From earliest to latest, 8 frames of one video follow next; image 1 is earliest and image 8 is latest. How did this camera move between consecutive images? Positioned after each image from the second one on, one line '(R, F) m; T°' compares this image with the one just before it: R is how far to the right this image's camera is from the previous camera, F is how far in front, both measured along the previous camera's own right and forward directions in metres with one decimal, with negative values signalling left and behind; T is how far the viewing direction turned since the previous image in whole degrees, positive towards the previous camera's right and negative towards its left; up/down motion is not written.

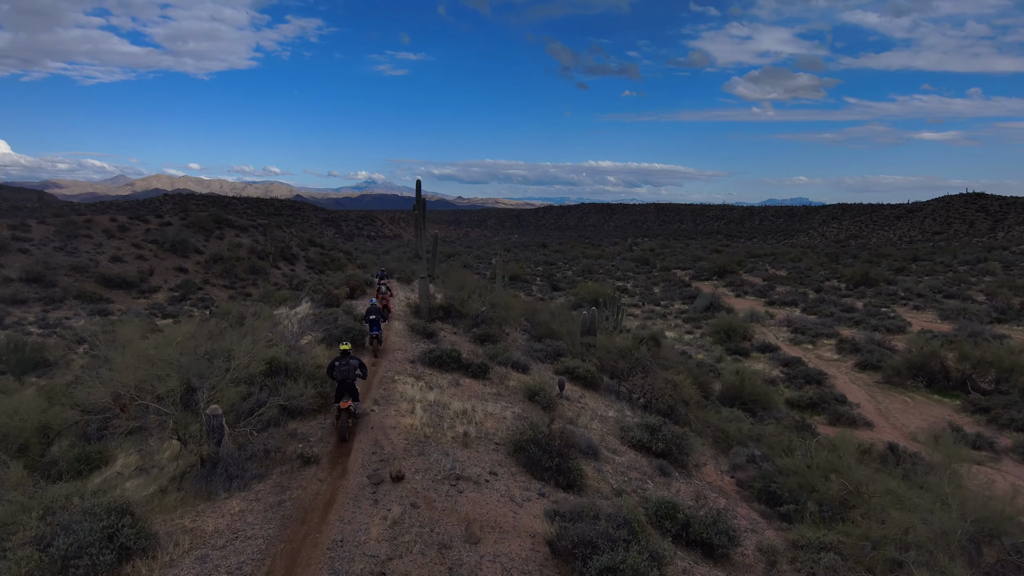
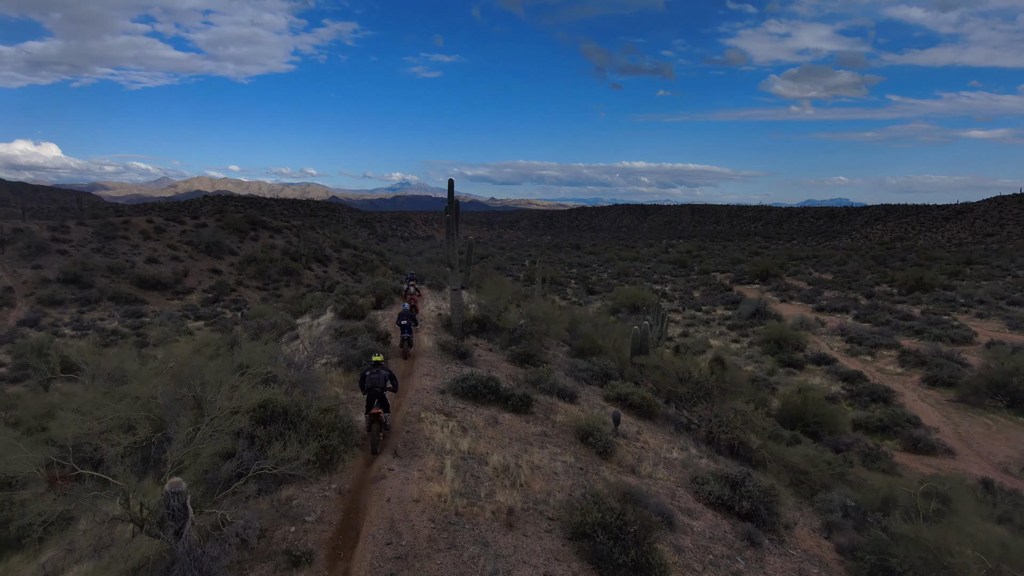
(-0.2, +1.0) m; -3°
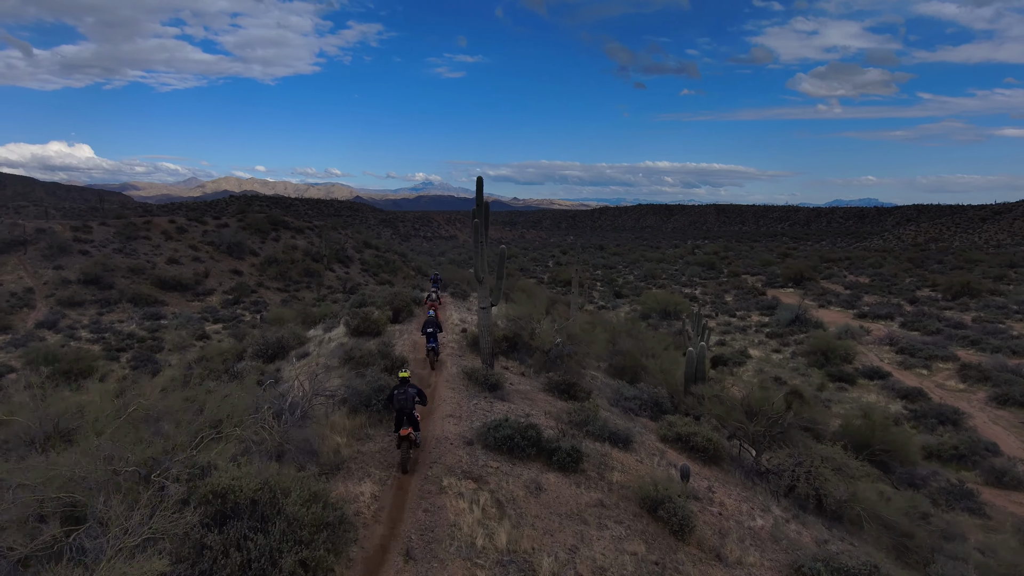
(-0.2, +1.1) m; -2°
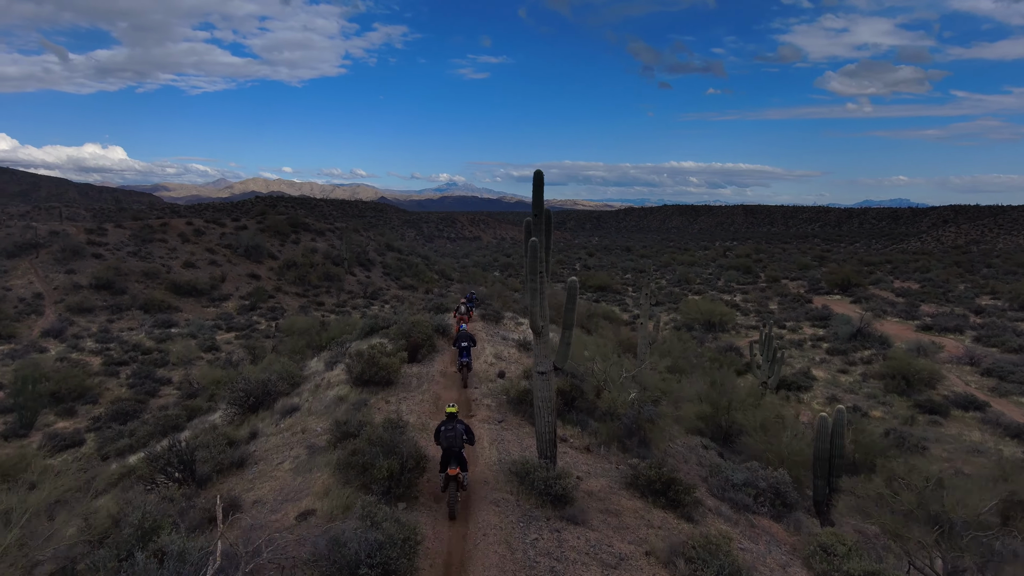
(-0.4, +1.9) m; -3°
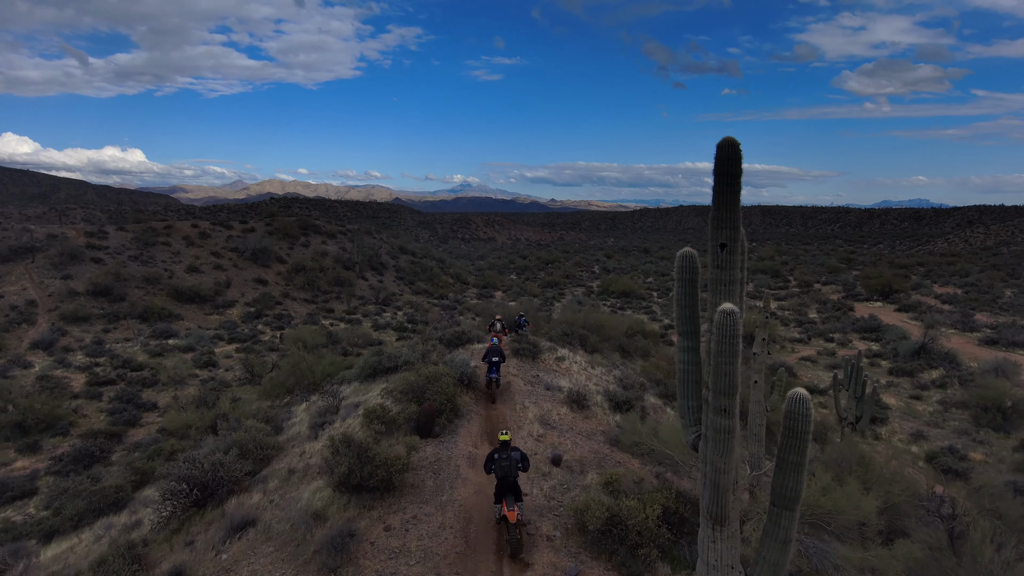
(-0.4, +1.9) m; -2°
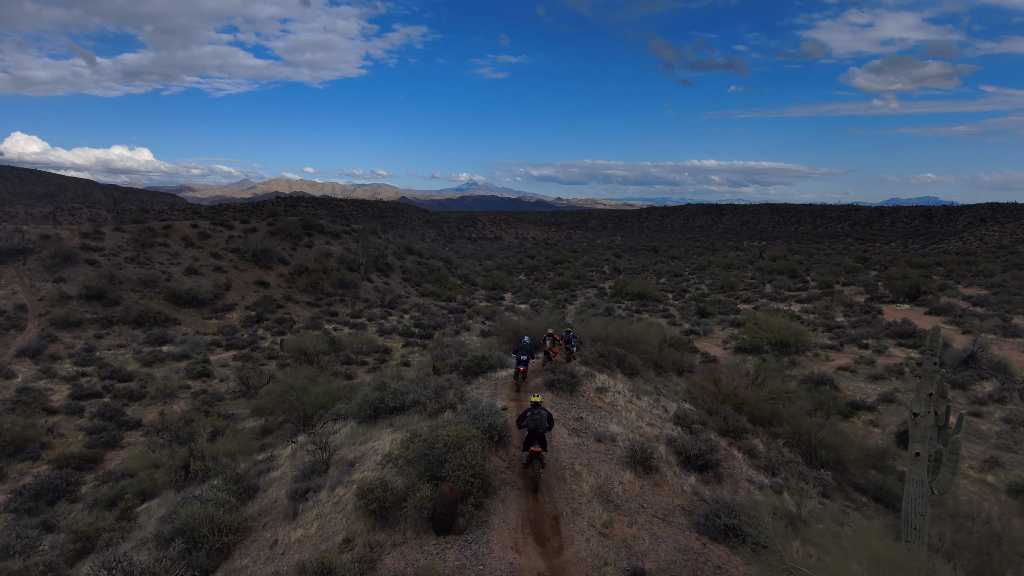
(-0.3, +1.3) m; -1°
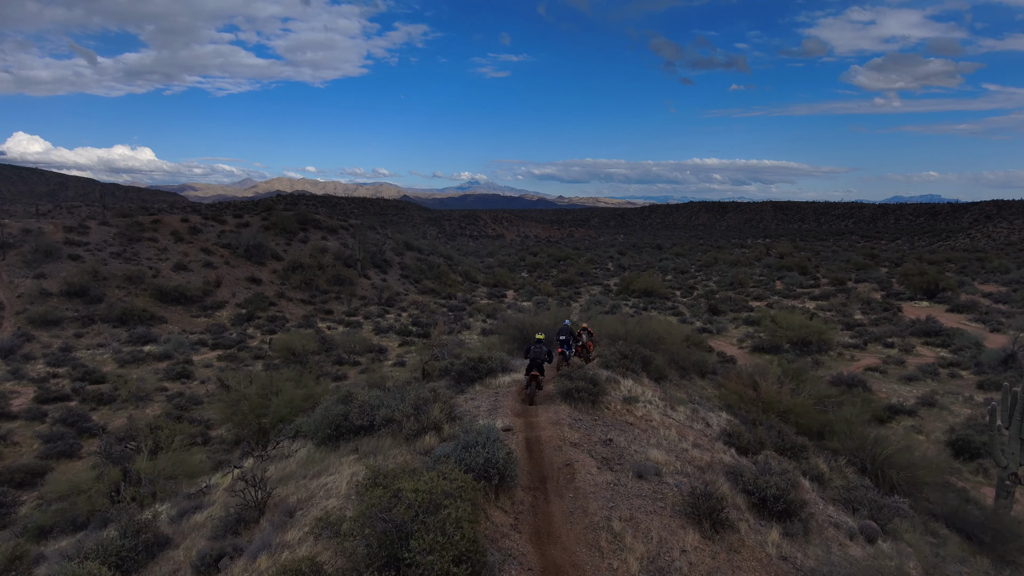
(0.0, +1.2) m; 0°
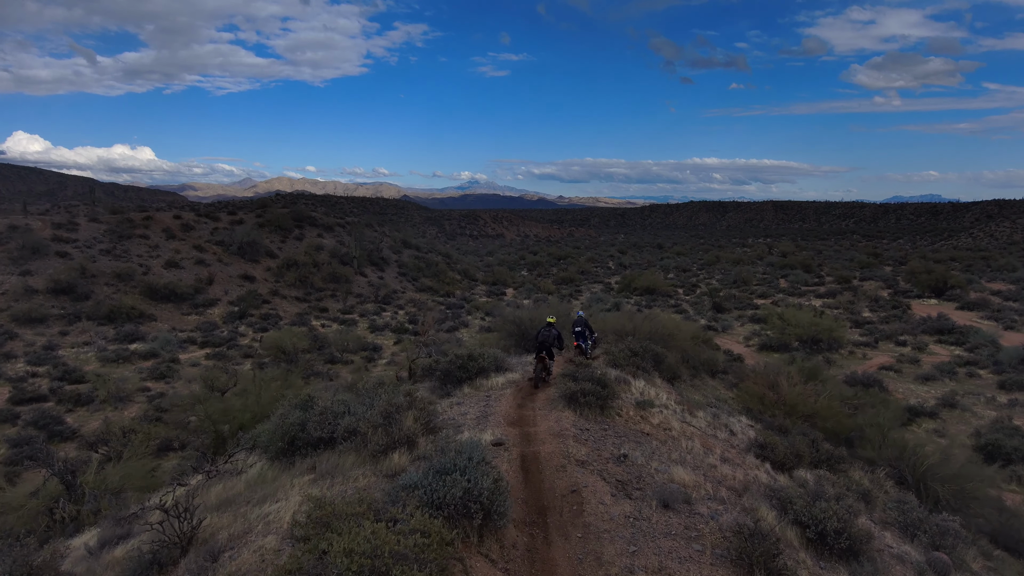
(+0.1, +0.7) m; 0°
